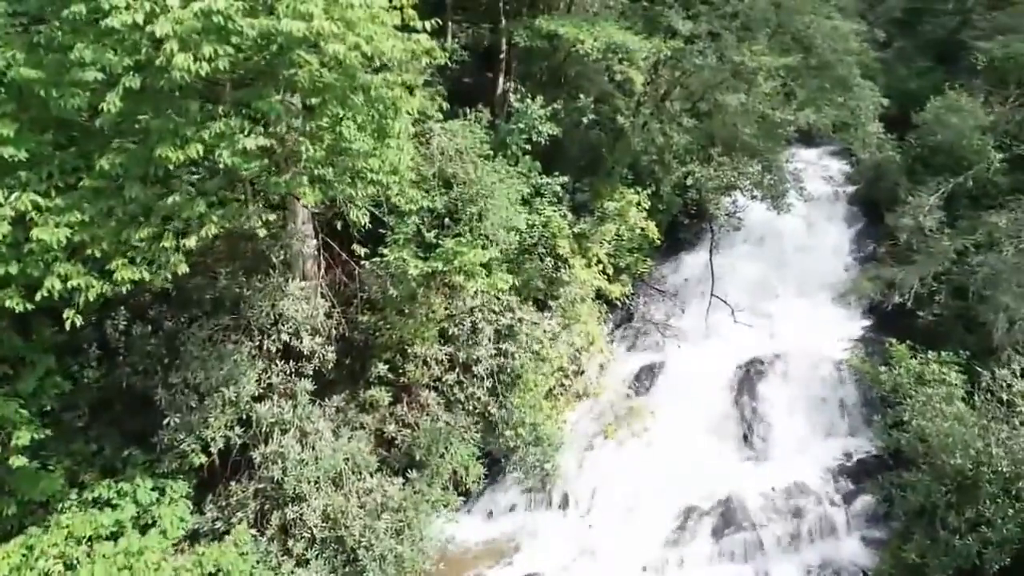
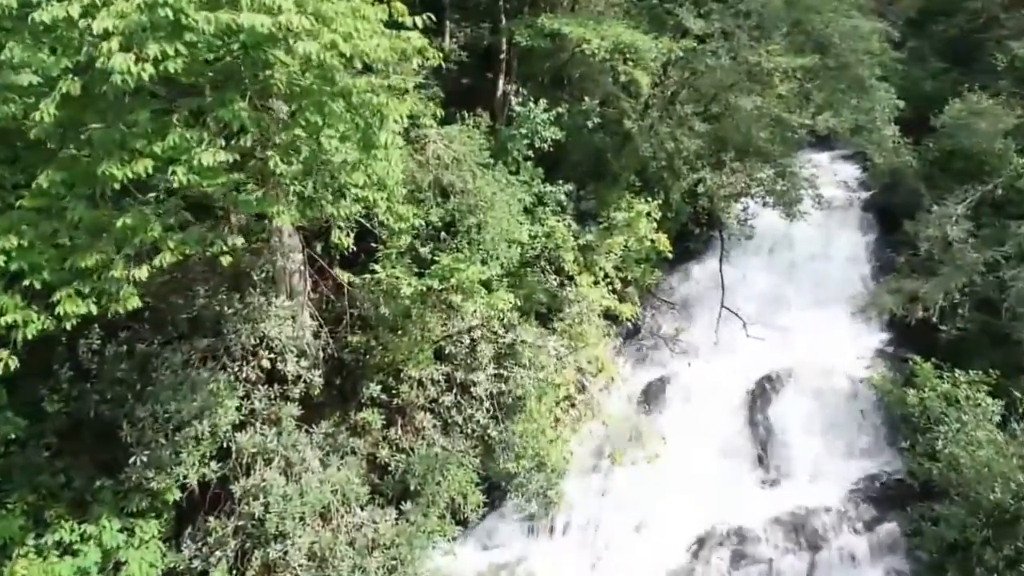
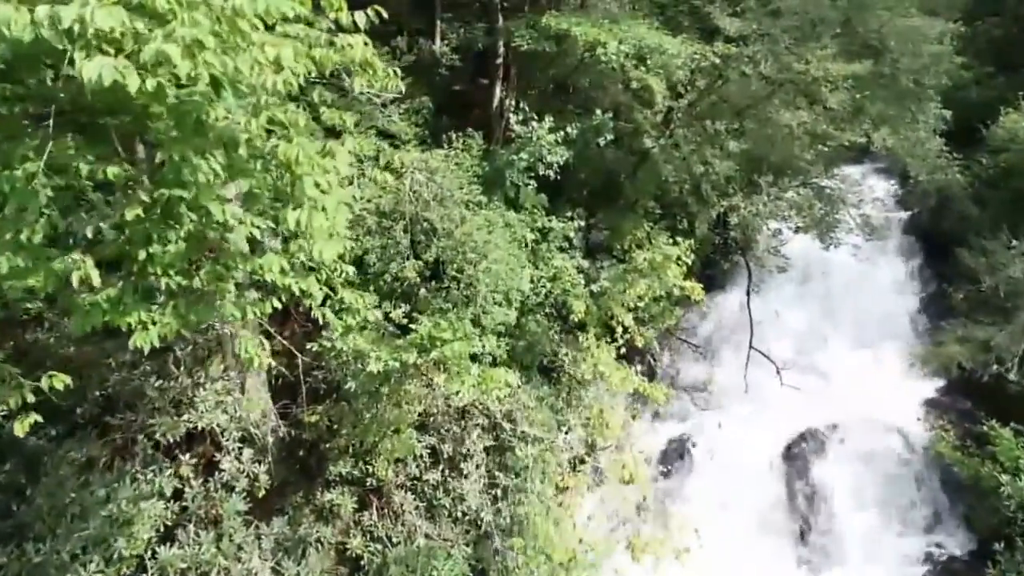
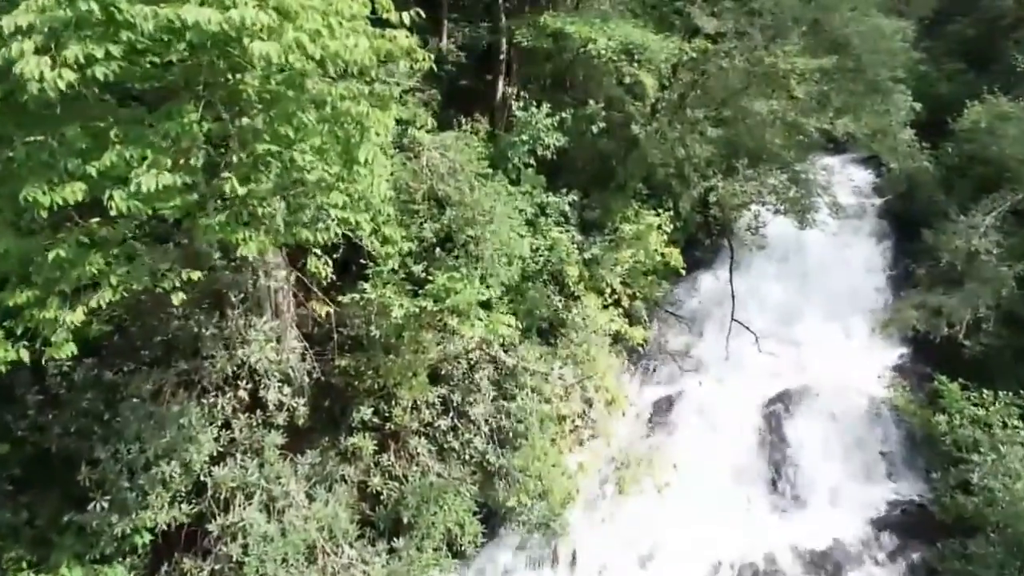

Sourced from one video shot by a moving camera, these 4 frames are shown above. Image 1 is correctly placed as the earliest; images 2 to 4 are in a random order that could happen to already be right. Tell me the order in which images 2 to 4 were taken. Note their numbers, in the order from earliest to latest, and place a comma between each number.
2, 4, 3
